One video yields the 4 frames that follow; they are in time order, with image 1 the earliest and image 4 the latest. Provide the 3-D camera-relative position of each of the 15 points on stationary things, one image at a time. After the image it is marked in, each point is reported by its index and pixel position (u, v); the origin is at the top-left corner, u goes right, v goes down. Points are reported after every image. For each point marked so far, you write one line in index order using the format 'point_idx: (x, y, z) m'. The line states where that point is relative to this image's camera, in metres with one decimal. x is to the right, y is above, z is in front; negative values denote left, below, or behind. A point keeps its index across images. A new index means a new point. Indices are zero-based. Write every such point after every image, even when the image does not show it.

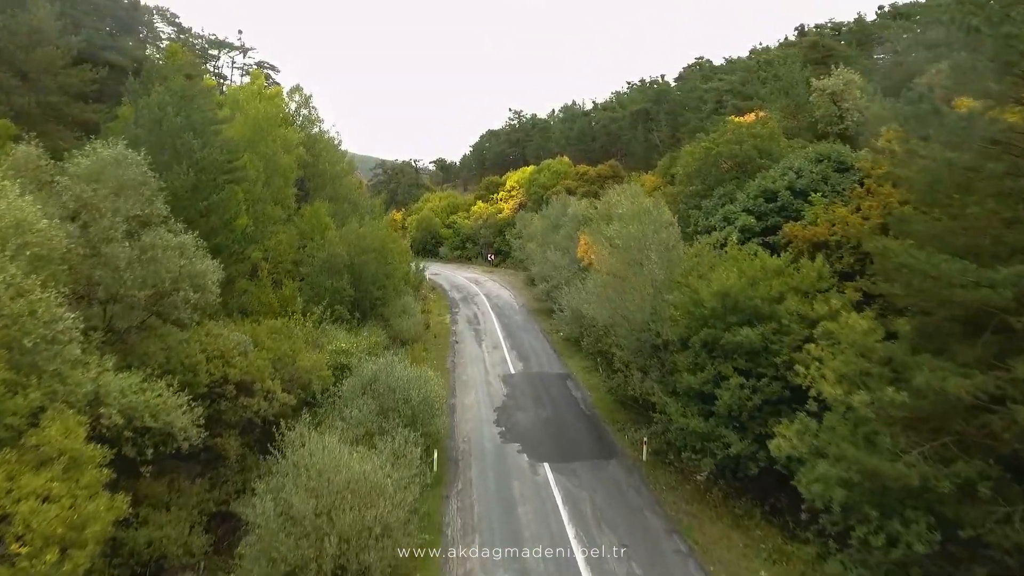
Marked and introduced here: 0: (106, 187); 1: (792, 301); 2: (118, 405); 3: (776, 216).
0: (-4.2, +1.0, +10.4) m
1: (+3.4, -0.2, +12.3) m
2: (-3.6, -1.1, +9.3) m
3: (+4.7, +1.3, +17.8) m
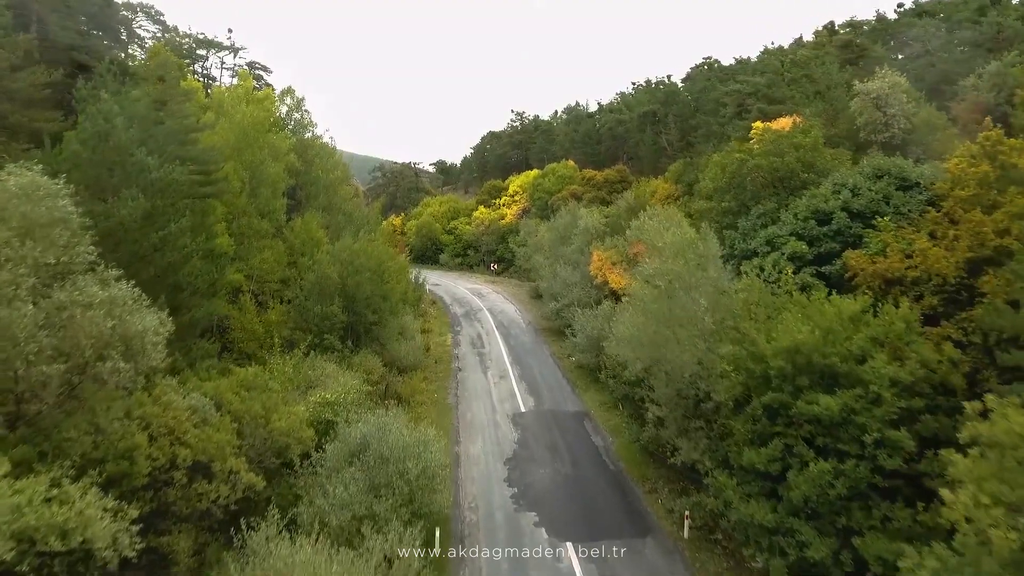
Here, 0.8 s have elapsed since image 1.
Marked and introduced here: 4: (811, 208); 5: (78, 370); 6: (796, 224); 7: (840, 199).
0: (-4.0, +0.5, +8.0) m
1: (+3.6, -0.7, +9.8) m
2: (-3.4, -1.7, +6.9) m
3: (+4.9, +0.7, +15.3) m
4: (+4.8, +1.3, +16.2) m
5: (-3.6, -0.7, +8.3) m
6: (+4.6, +1.0, +16.3) m
7: (+5.3, +1.4, +16.2) m
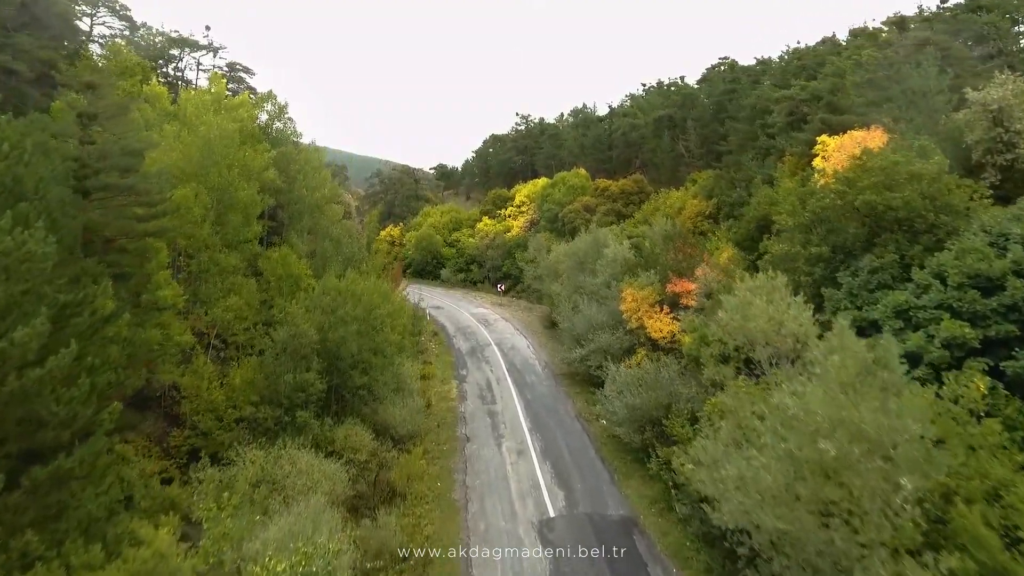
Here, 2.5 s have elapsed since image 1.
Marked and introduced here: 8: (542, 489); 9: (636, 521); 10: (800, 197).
0: (-3.6, -0.6, +3.3) m
1: (+4.0, -1.8, +5.2) m
2: (-3.0, -2.7, +2.2) m
3: (+5.3, -0.4, +10.7) m
4: (+5.3, +0.2, +11.6) m
5: (-3.2, -1.8, +3.7) m
6: (+5.0, 0.0, +11.7) m
7: (+5.7, +0.4, +11.5) m
8: (+0.5, -3.5, +17.5) m
9: (+1.9, -3.6, +15.6) m
10: (+5.3, +1.7, +18.6) m
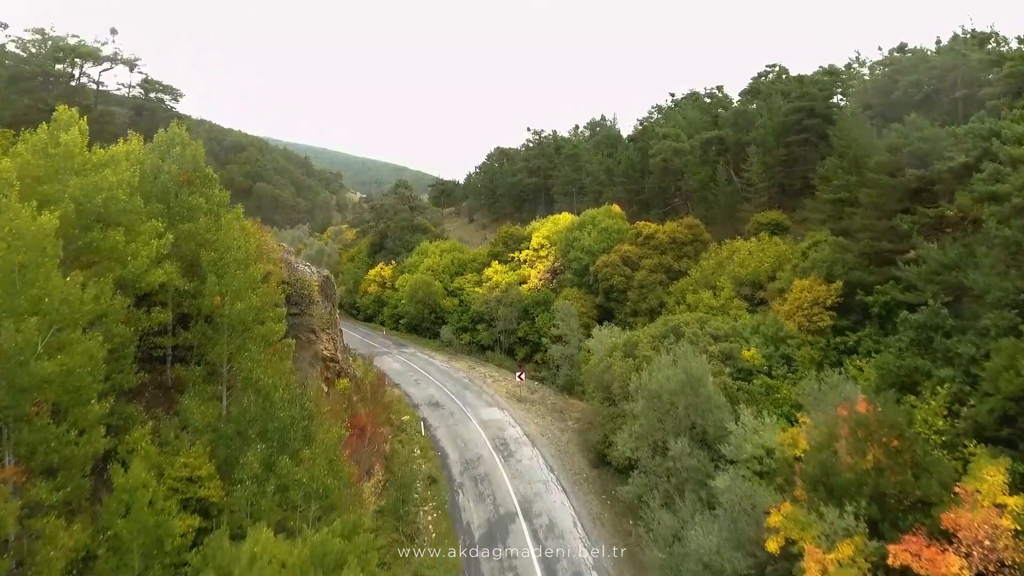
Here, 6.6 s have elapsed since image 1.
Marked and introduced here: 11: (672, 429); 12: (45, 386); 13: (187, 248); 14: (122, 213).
0: (-2.7, -3.7, -8.3) m
1: (+4.9, -5.0, -6.4) m
2: (-2.2, -5.9, -9.4) m
3: (+6.1, -3.5, -0.9) m
4: (+6.1, -2.9, 0.0) m
5: (-2.4, -4.9, -7.9) m
6: (+5.9, -3.2, +0.1) m
7: (+6.5, -2.8, -0.1) m
8: (+1.3, -6.6, +5.8) m
9: (+2.8, -6.8, +4.0) m
10: (+6.2, -1.4, +7.0) m
11: (+3.1, -2.7, +19.5) m
12: (-5.8, -1.2, +12.3) m
13: (-6.3, +0.8, +19.4) m
14: (-6.7, +1.3, +17.2) m
